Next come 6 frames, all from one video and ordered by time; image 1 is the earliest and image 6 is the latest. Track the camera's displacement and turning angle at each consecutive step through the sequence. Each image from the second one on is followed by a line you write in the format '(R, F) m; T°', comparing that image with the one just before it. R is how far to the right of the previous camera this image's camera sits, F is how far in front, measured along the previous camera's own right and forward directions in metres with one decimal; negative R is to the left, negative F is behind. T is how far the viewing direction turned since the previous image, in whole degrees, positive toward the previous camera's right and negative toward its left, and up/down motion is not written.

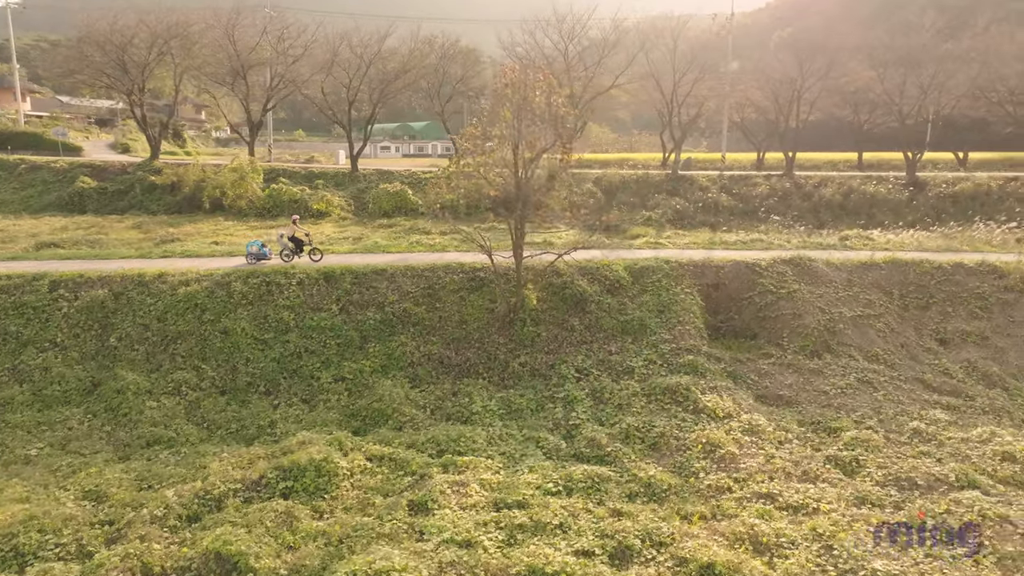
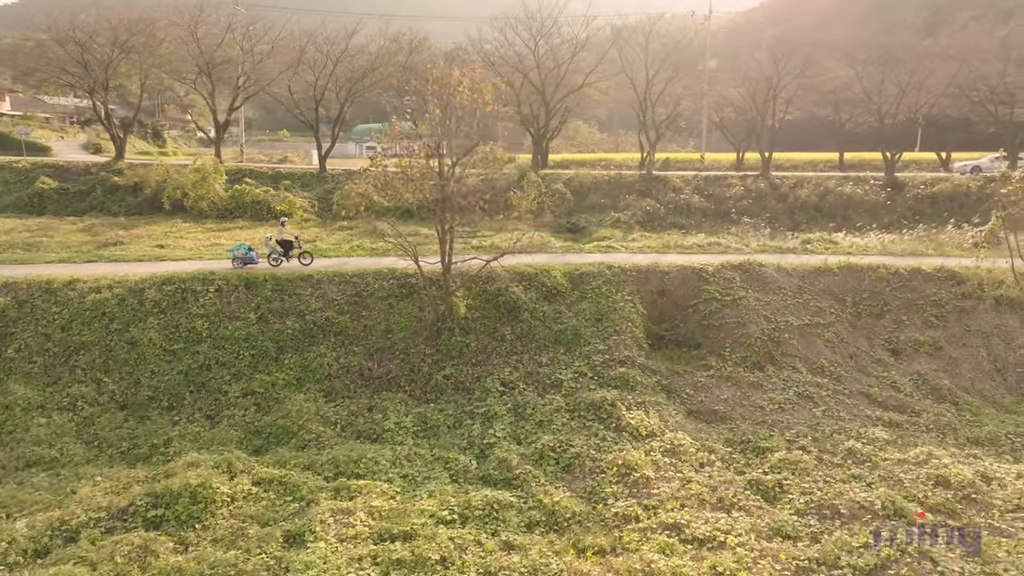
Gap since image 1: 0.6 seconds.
(+1.1, +0.7) m; 0°
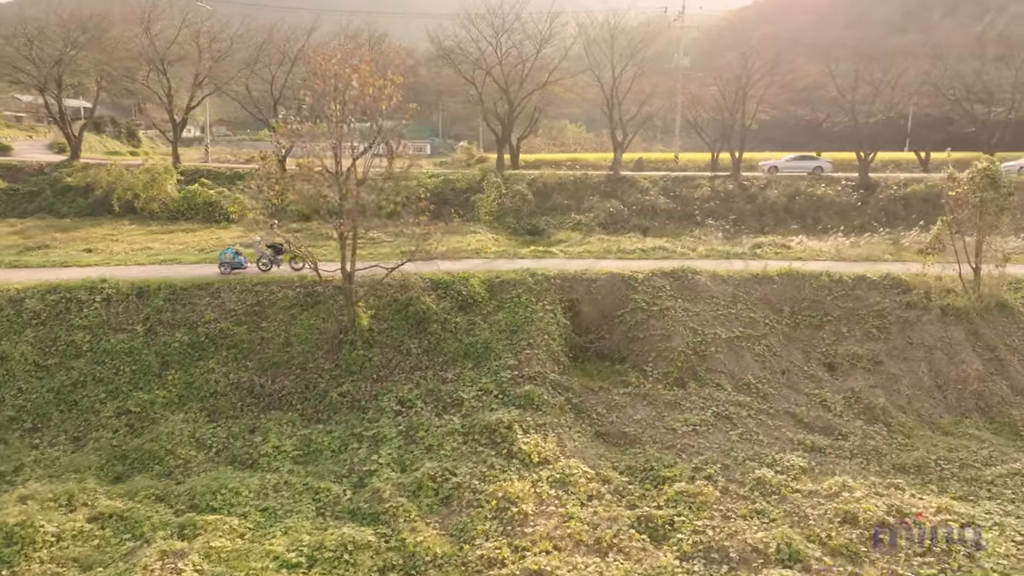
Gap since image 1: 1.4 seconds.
(+1.3, +0.9) m; 0°
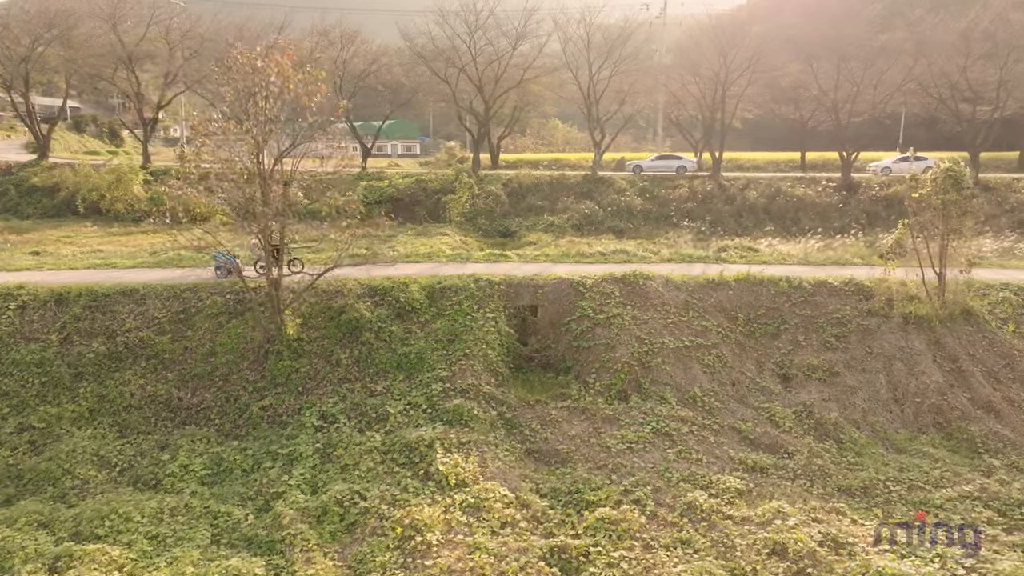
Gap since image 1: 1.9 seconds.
(+0.8, +0.6) m; 0°
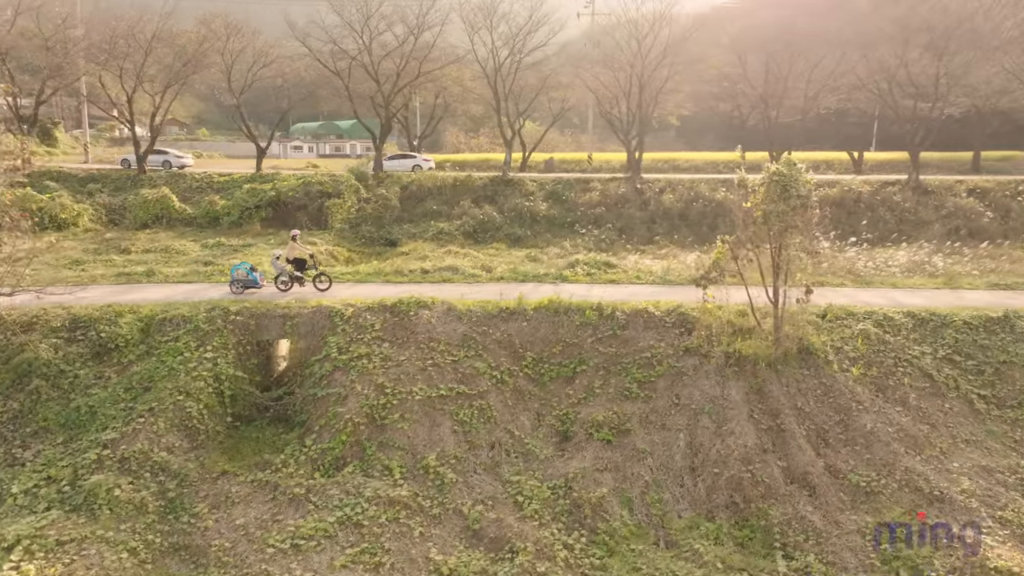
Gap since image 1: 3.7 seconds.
(+3.0, +2.3) m; 0°
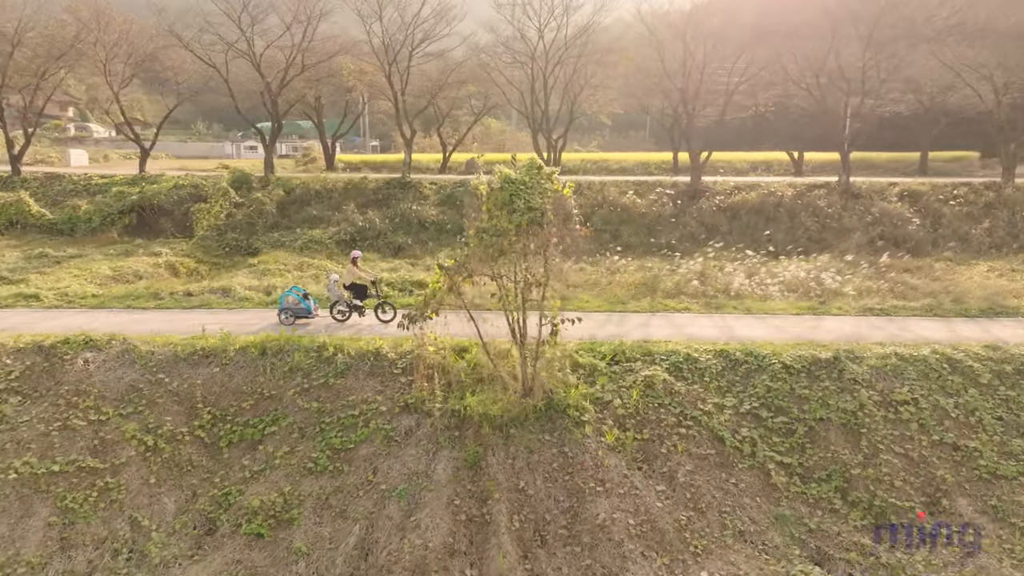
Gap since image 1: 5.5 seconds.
(+2.9, +2.1) m; 0°
